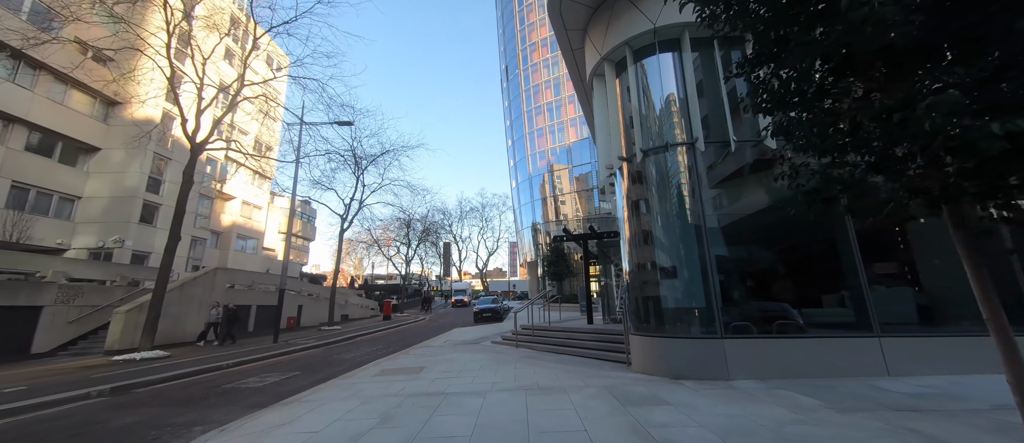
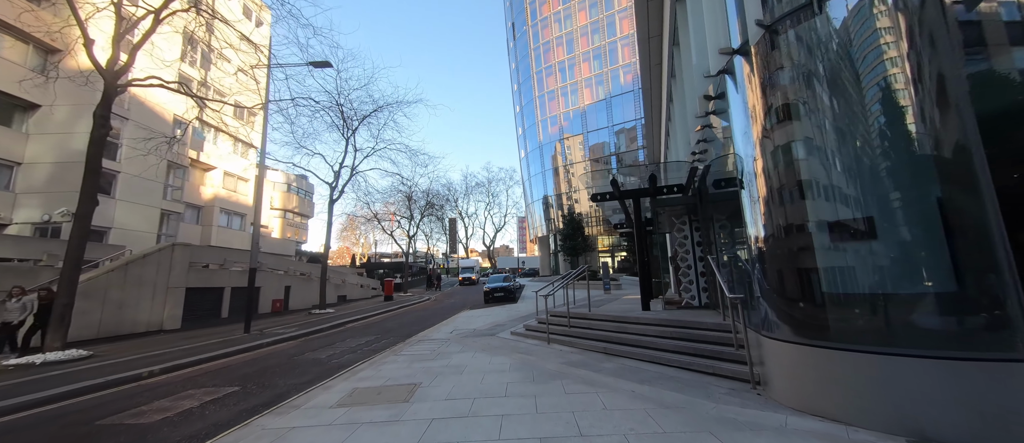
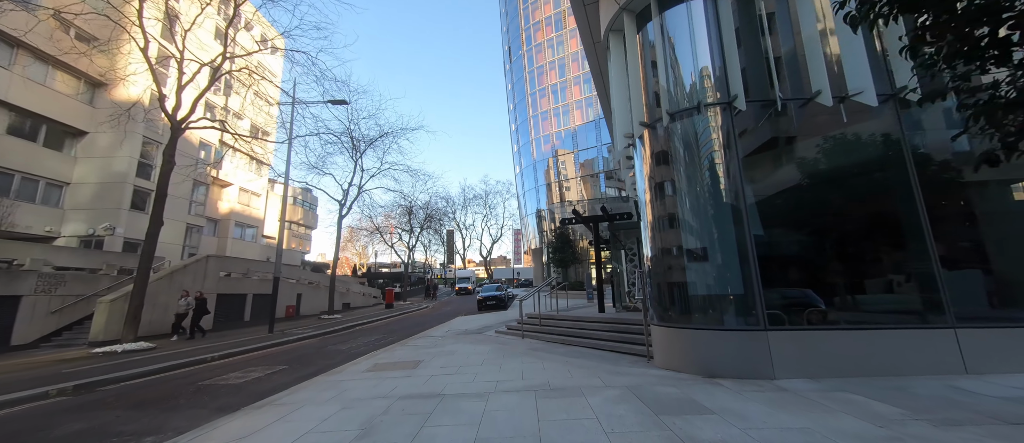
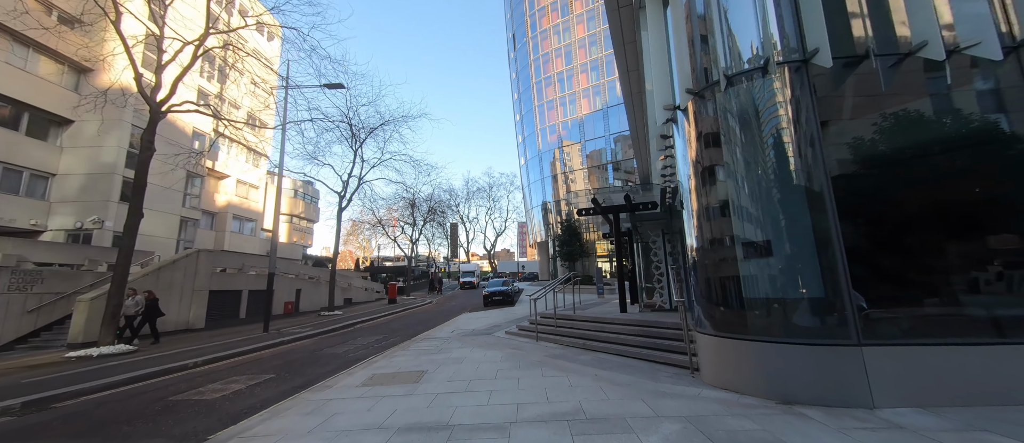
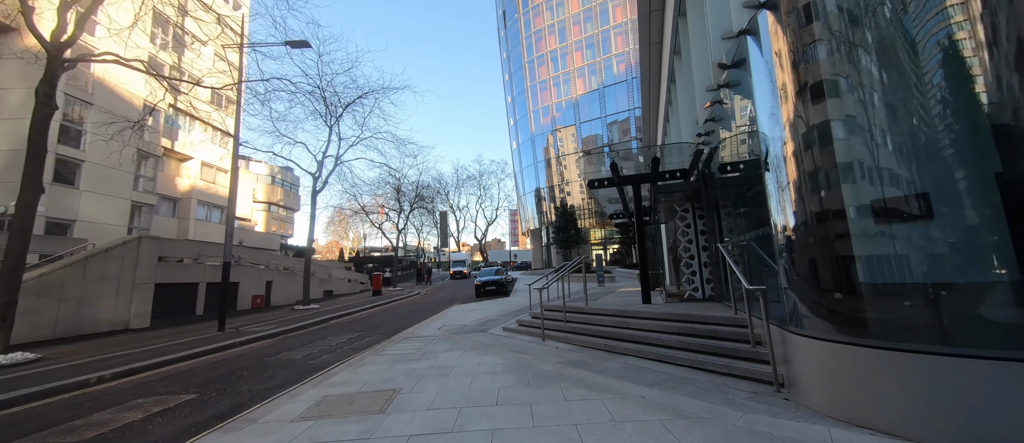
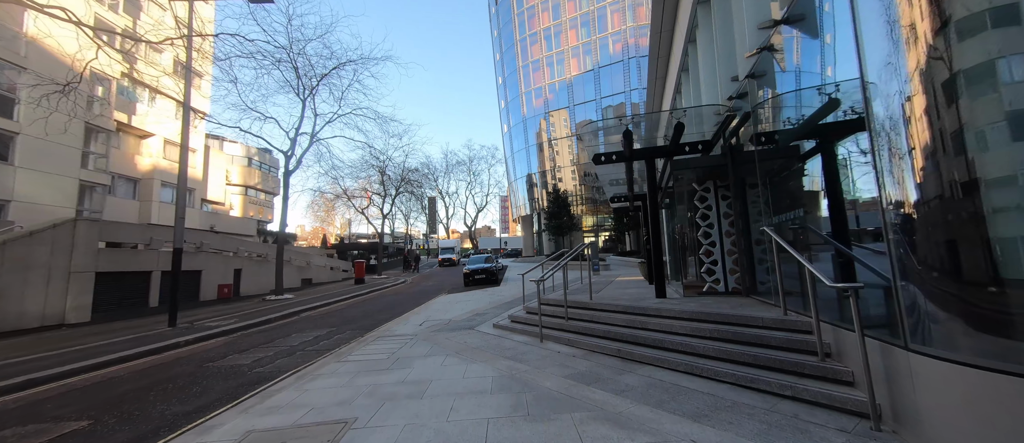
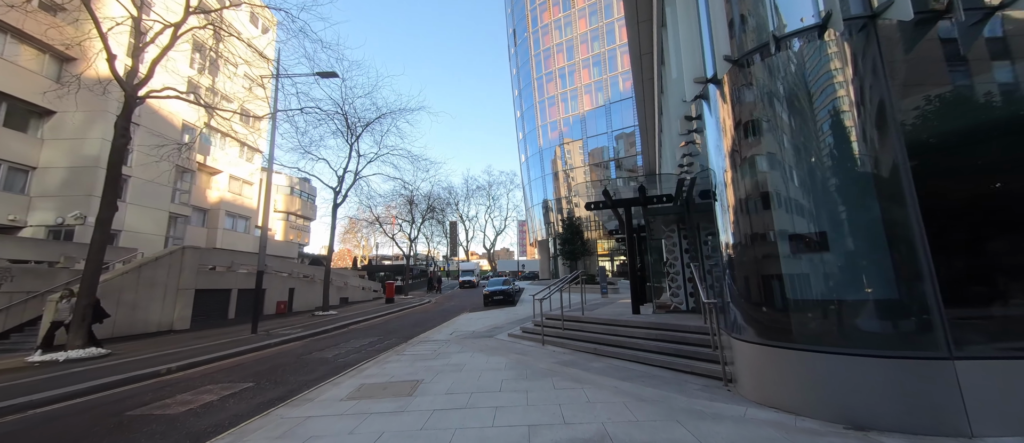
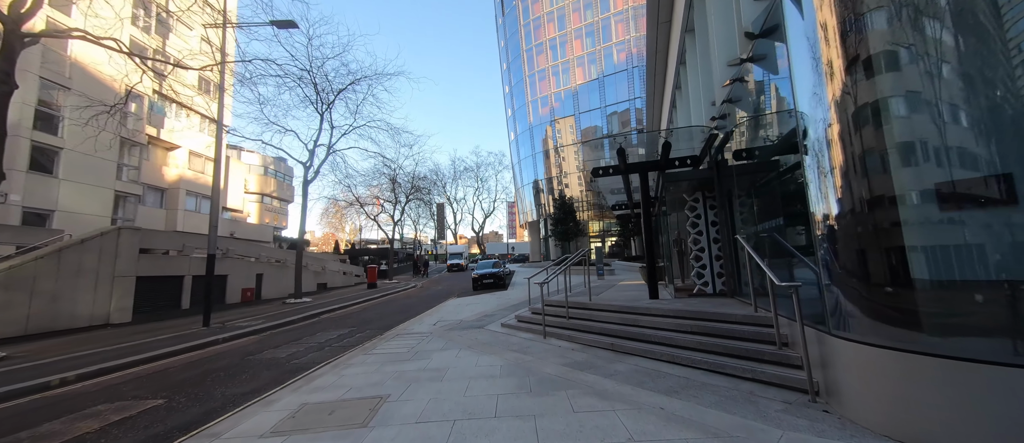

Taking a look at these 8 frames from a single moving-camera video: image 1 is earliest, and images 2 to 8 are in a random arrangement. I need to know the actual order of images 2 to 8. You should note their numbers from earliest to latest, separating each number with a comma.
3, 4, 7, 2, 5, 8, 6
